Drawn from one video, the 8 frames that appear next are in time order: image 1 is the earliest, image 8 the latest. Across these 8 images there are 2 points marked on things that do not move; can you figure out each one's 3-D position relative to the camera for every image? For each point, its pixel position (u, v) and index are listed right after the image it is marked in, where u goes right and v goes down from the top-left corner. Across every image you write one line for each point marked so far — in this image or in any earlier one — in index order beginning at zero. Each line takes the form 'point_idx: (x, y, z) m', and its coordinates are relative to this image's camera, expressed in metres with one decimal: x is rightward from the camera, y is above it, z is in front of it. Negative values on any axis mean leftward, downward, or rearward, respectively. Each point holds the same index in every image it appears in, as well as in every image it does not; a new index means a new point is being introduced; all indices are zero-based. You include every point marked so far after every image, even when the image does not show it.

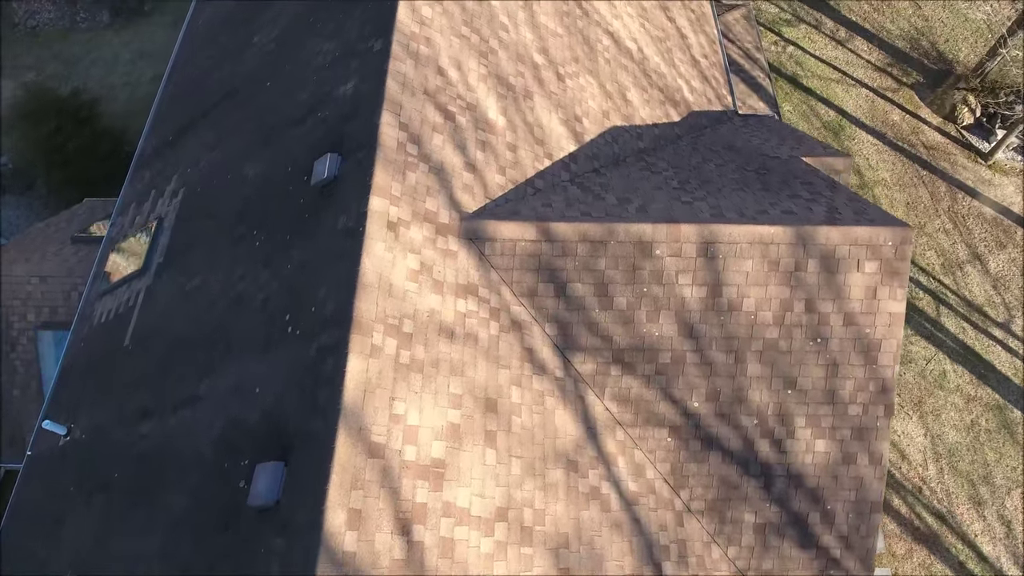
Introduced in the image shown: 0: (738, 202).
0: (+2.2, +0.9, +8.6) m
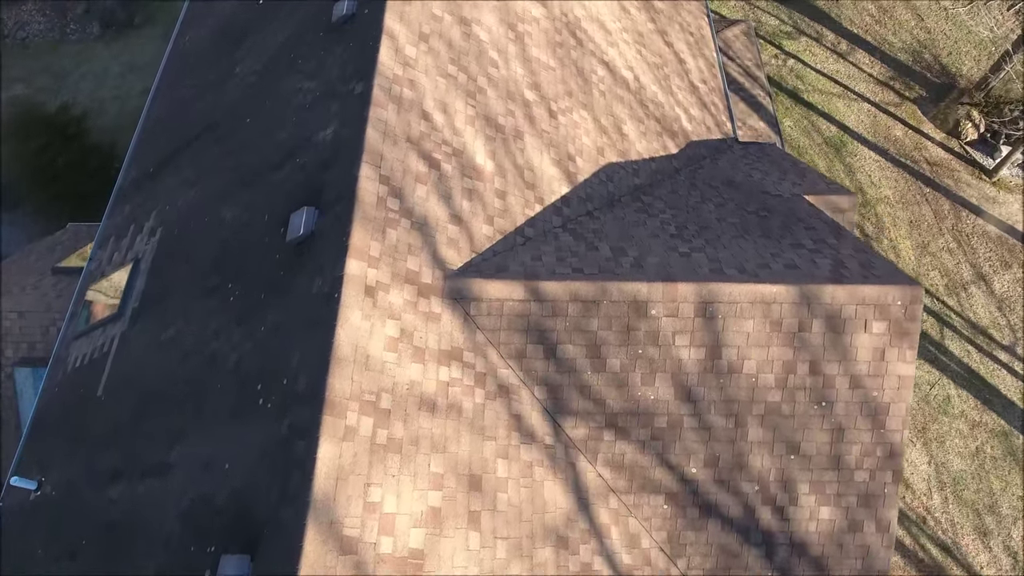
0: (+2.1, +0.3, +8.2) m
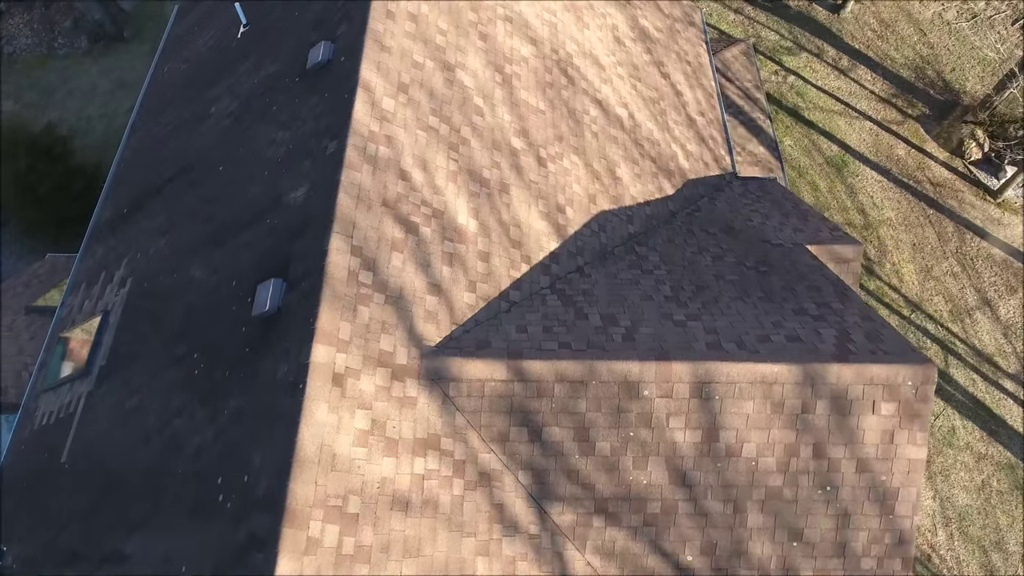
0: (+2.0, -0.3, +7.7) m
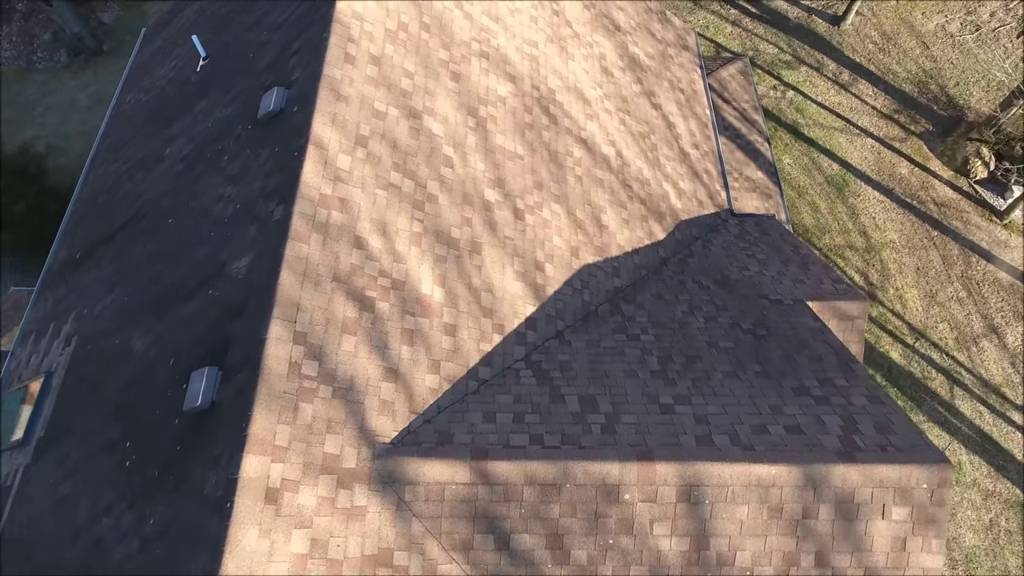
0: (+1.7, -0.9, +6.9) m
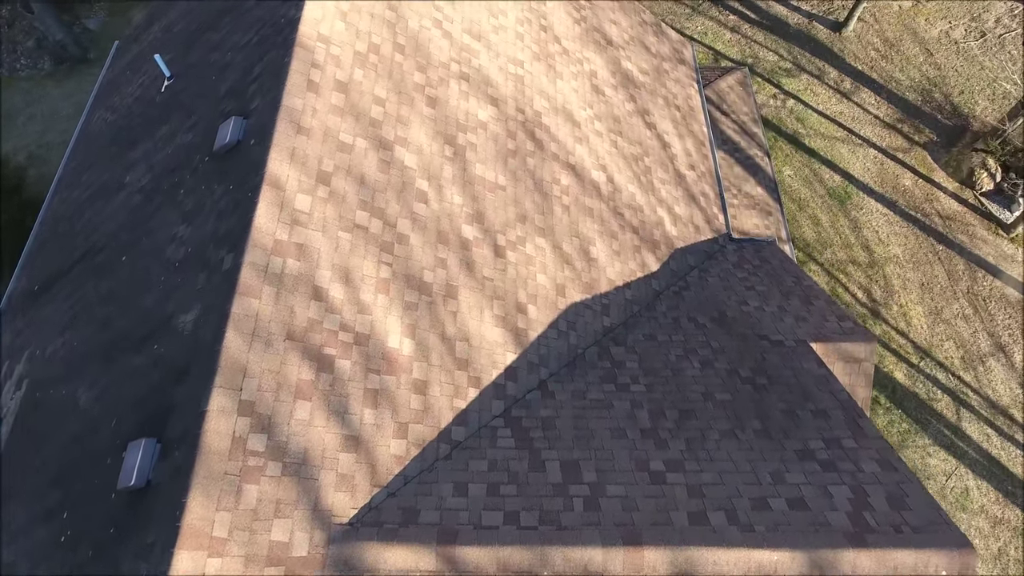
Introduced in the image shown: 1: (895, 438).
0: (+1.5, -1.3, +6.2) m
1: (+6.2, -2.3, +14.1) m
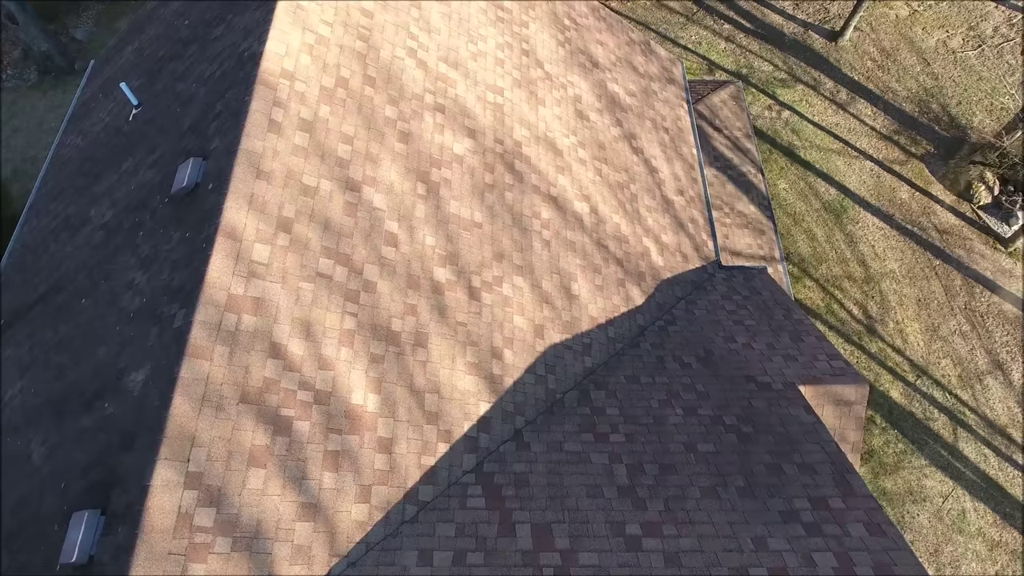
0: (+1.3, -1.7, +5.9) m
1: (+6.0, -2.7, +13.8) m
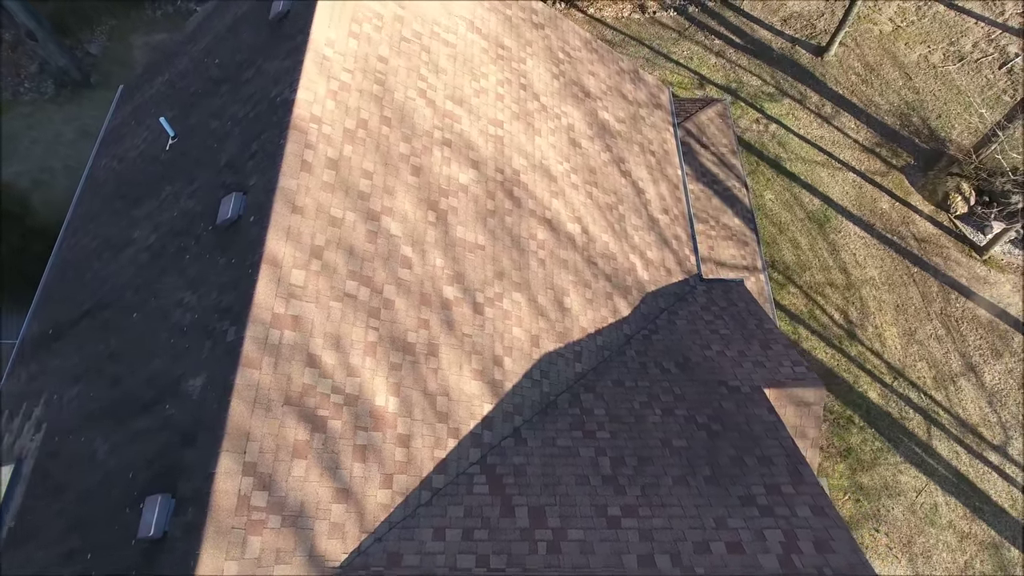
0: (+1.3, -1.8, +7.0) m
1: (+6.0, -2.8, +14.9) m
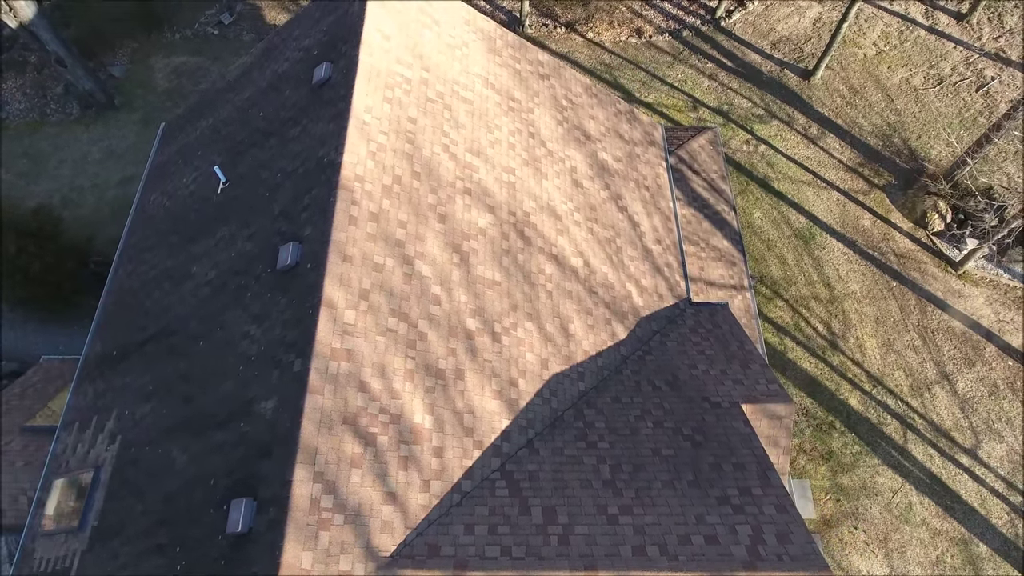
0: (+1.5, -2.2, +8.5) m
1: (+6.2, -3.2, +16.4) m
